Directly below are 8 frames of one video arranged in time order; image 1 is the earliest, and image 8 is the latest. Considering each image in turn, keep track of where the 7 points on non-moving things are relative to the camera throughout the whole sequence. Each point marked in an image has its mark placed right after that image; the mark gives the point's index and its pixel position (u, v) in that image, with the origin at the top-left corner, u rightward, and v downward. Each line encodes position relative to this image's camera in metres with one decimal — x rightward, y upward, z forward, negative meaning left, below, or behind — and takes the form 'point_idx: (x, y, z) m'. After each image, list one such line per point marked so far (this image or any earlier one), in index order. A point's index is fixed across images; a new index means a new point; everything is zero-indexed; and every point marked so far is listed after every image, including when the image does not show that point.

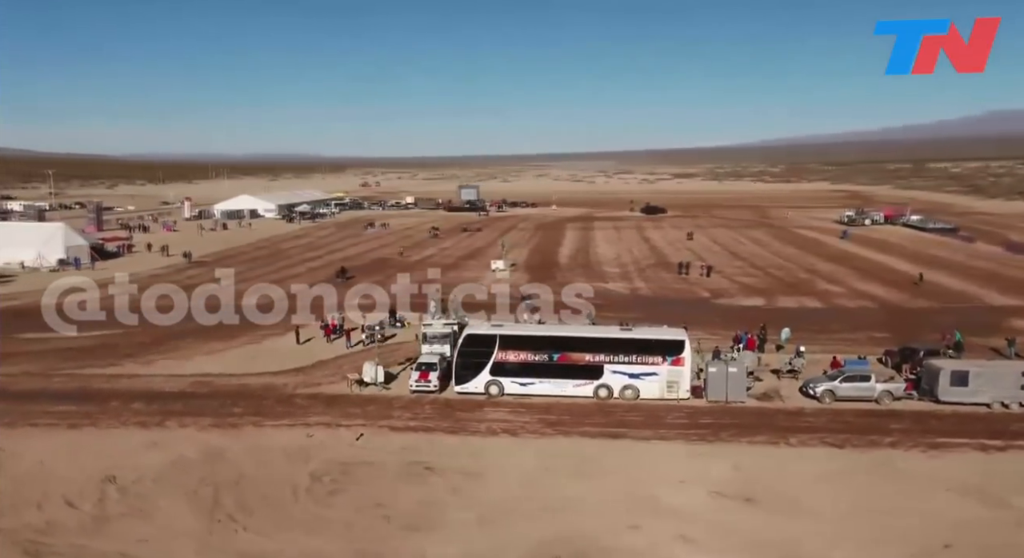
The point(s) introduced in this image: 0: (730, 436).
0: (+5.1, -3.7, +19.3) m
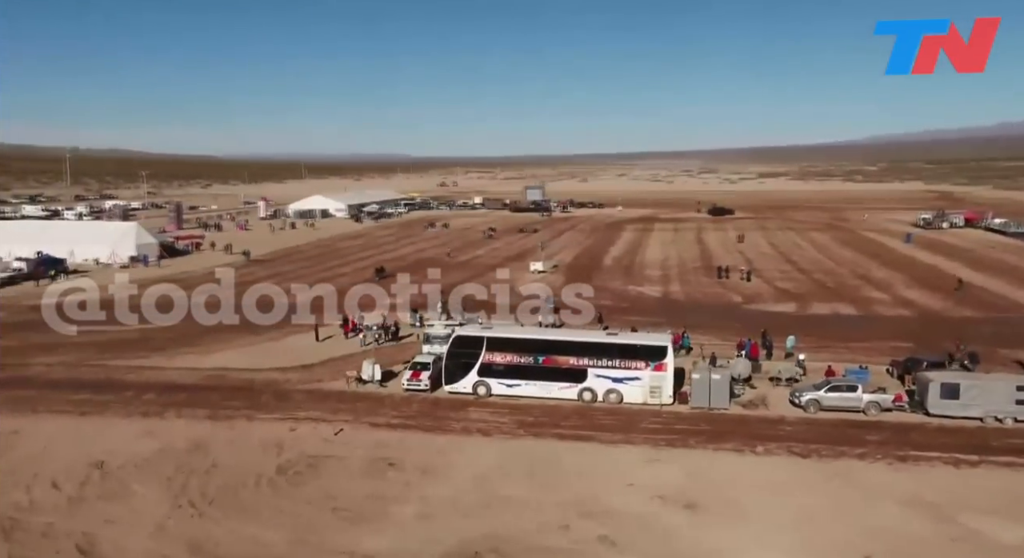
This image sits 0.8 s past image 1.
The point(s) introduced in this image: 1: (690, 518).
0: (+4.4, -3.9, +19.3) m
1: (+3.2, -4.4, +15.0) m
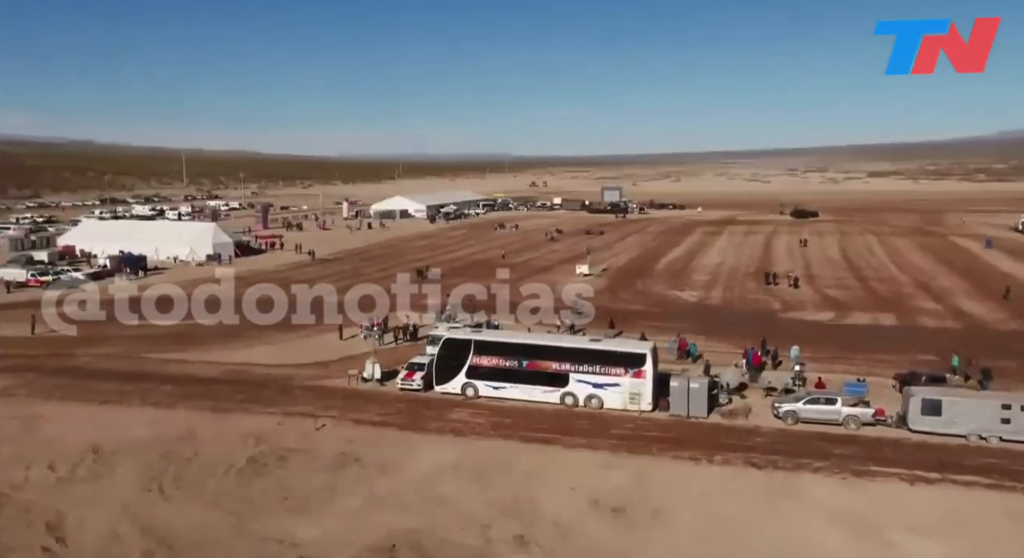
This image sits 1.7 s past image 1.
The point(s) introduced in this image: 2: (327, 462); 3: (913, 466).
0: (+3.5, -4.1, +19.6) m
1: (+1.9, -4.6, +15.4) m
2: (-4.3, -4.2, +18.7) m
3: (+9.0, -4.2, +18.2) m
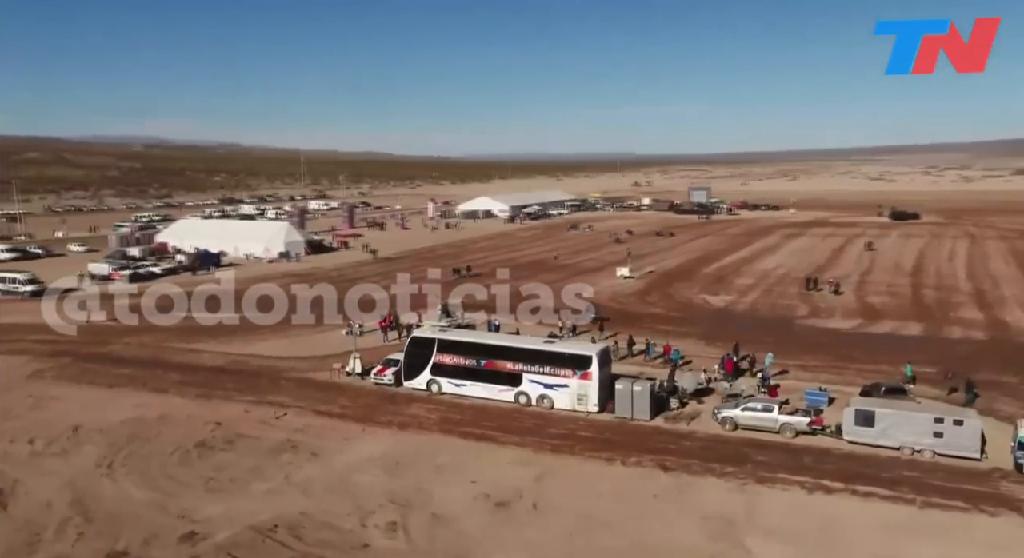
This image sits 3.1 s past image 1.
0: (+1.7, -4.2, +20.1) m
1: (-0.5, -4.7, +16.2) m
2: (-6.1, -4.2, +20.3) m
3: (+7.0, -4.4, +18.1) m
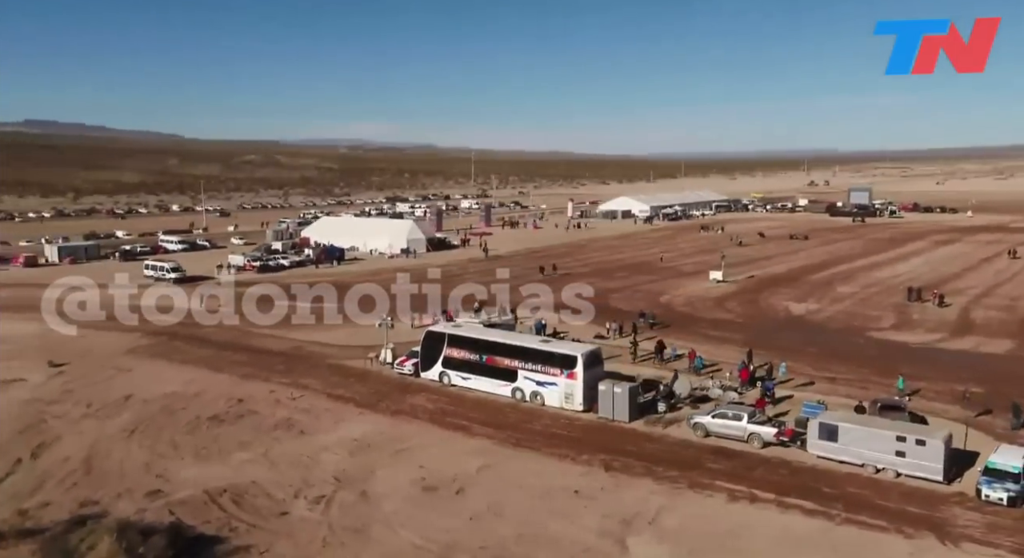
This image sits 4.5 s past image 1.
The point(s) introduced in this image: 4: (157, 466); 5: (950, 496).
0: (+0.8, -4.2, +20.9) m
1: (-2.1, -4.7, +17.5) m
2: (-6.8, -4.0, +22.6) m
3: (+5.6, -4.5, +17.9) m
4: (-8.4, -4.5, +19.4) m
5: (+9.2, -4.5, +17.1) m
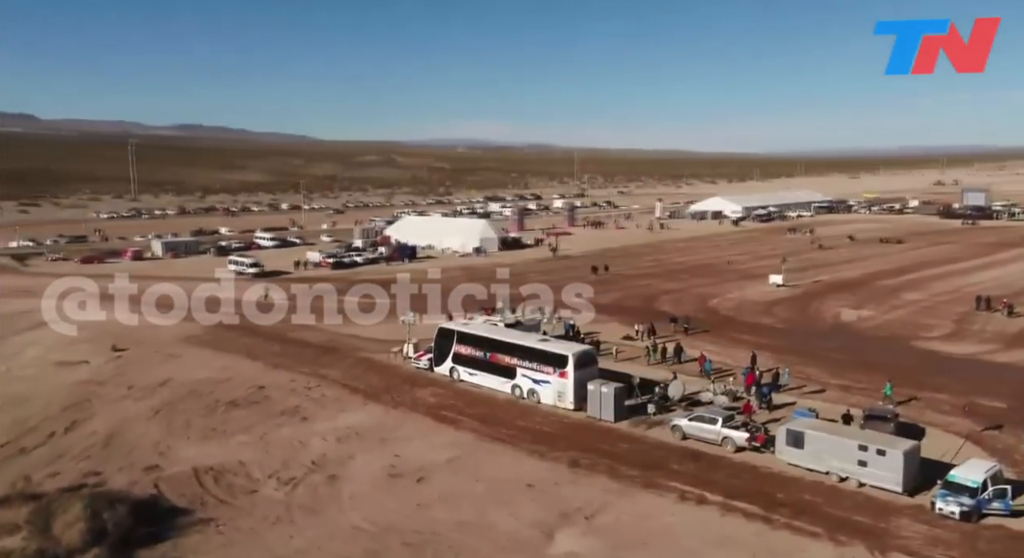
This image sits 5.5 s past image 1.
0: (+0.3, -4.3, +21.6) m
1: (-3.1, -4.6, +18.6) m
2: (-7.0, -3.9, +24.3) m
3: (+4.6, -4.7, +18.0) m
4: (-9.0, -4.3, +21.3) m
5: (+8.1, -4.7, +16.8) m
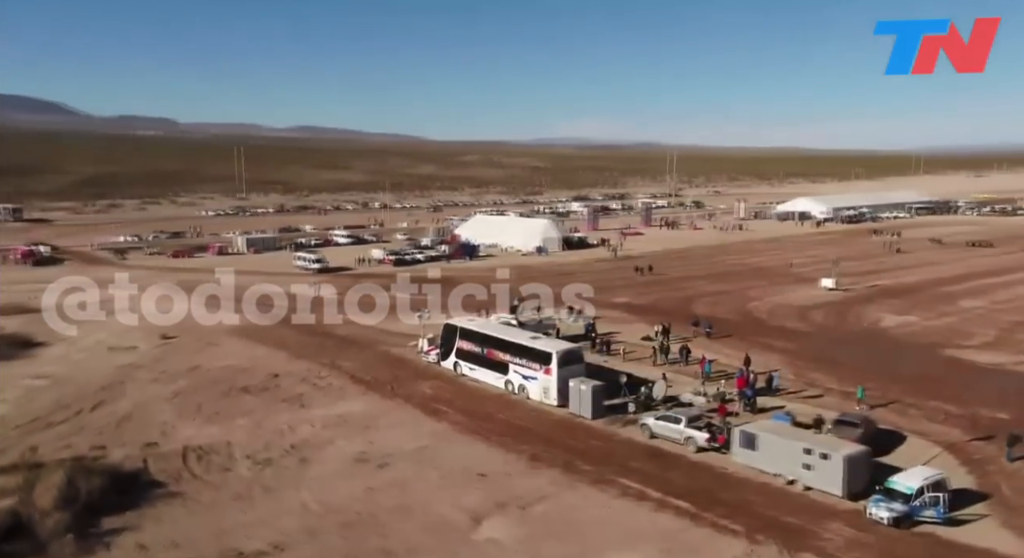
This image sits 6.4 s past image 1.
0: (-0.4, -4.2, +22.4) m
1: (-4.1, -4.5, +19.8) m
2: (-7.4, -3.8, +25.9) m
3: (+3.5, -4.7, +18.3) m
4: (-9.7, -4.2, +23.2) m
5: (+6.7, -4.8, +16.7) m
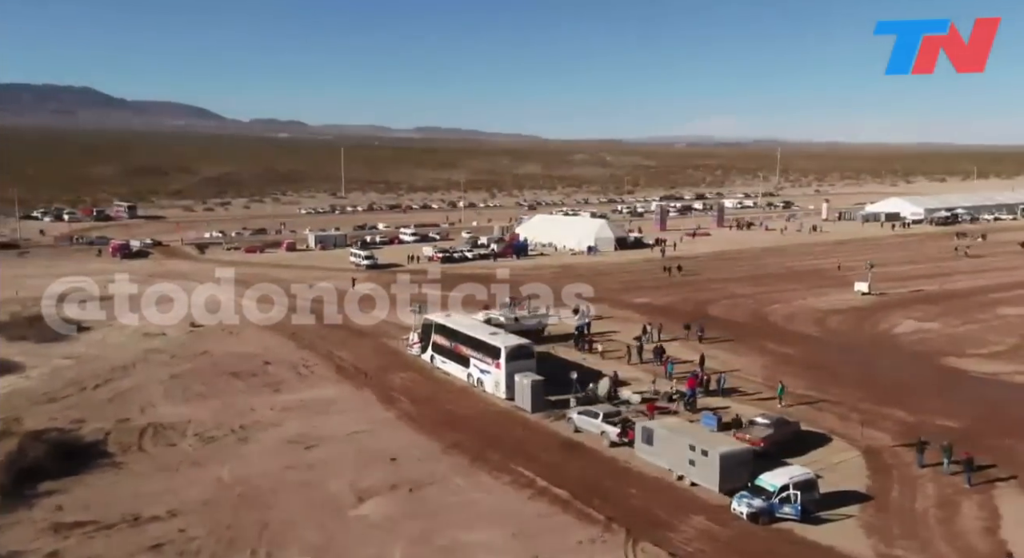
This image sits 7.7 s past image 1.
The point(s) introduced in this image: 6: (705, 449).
0: (-2.2, -4.2, +23.6) m
1: (-6.2, -4.4, +21.5) m
2: (-8.7, -3.6, +28.0) m
3: (+1.1, -4.7, +19.1) m
4: (-11.3, -3.9, +25.6) m
5: (+4.2, -4.8, +17.1) m
6: (+4.3, -3.7, +17.9) m
